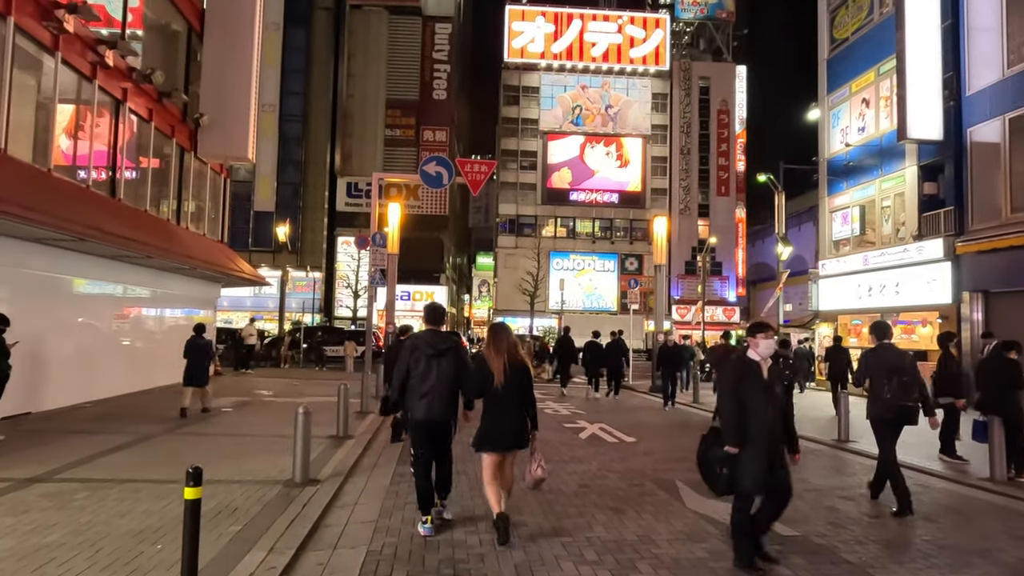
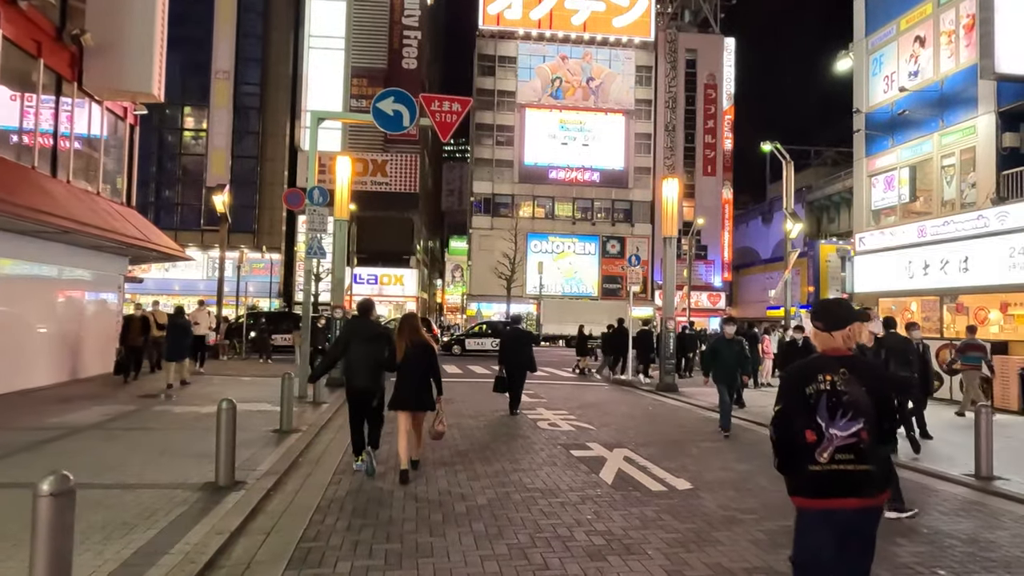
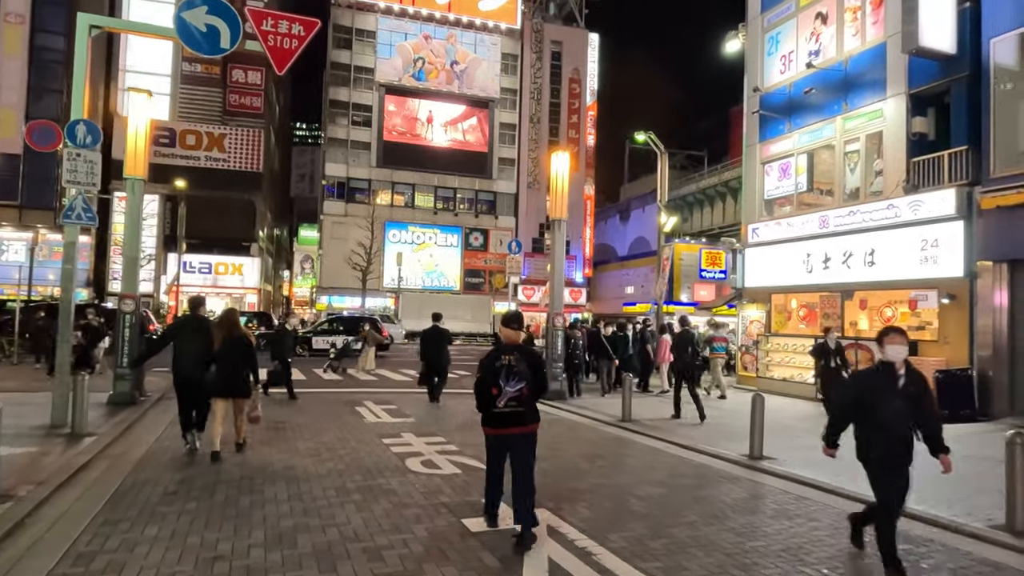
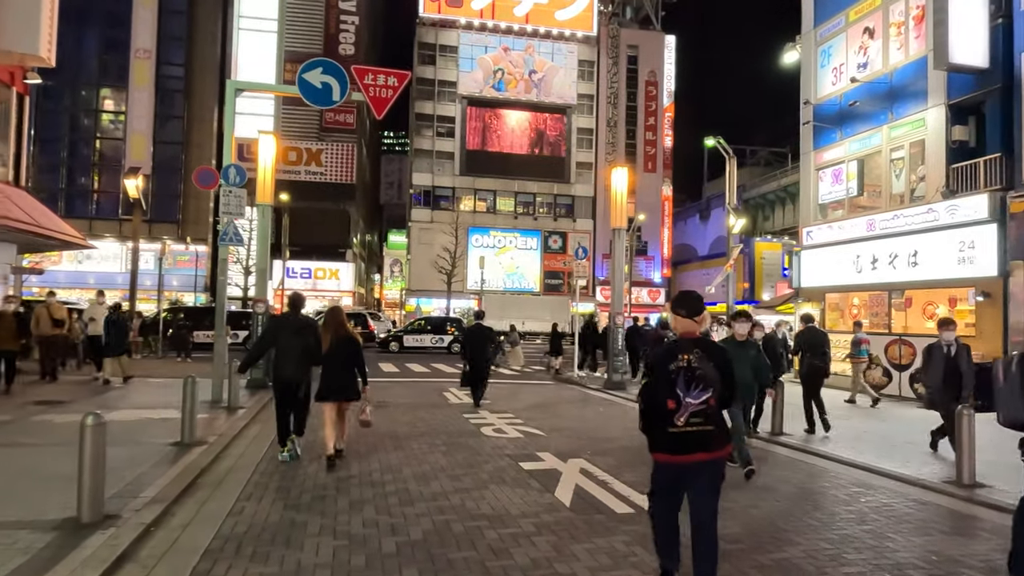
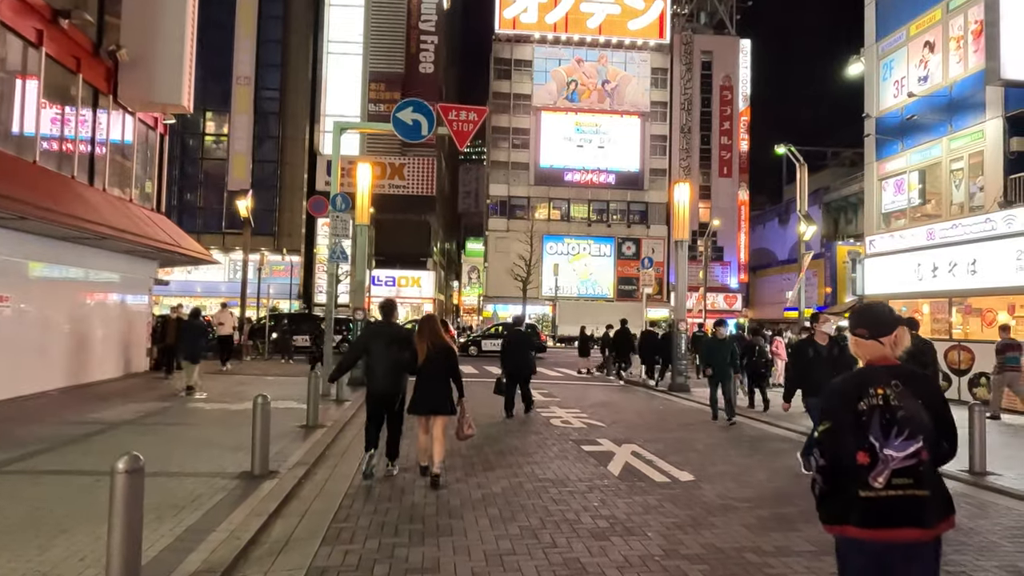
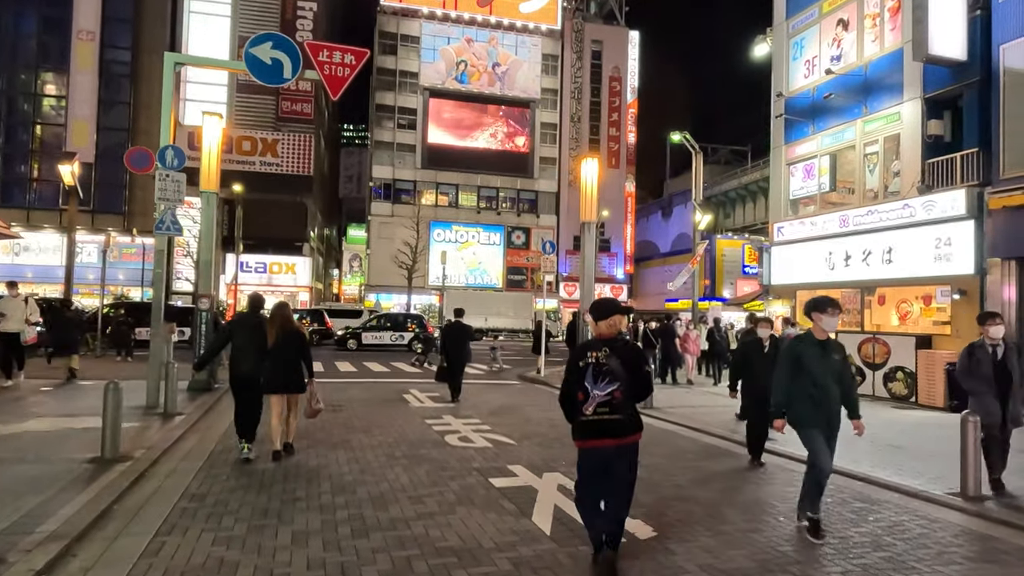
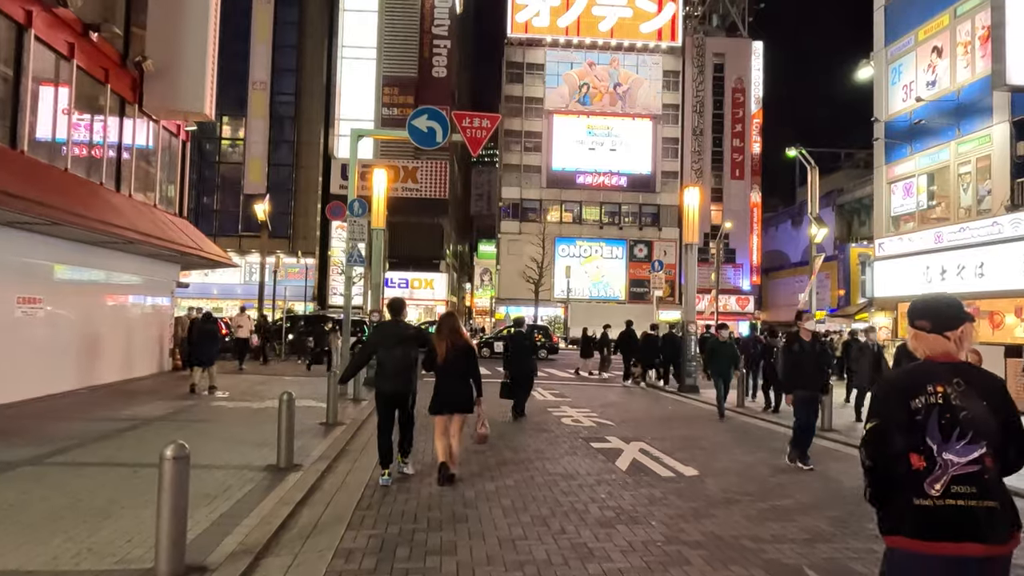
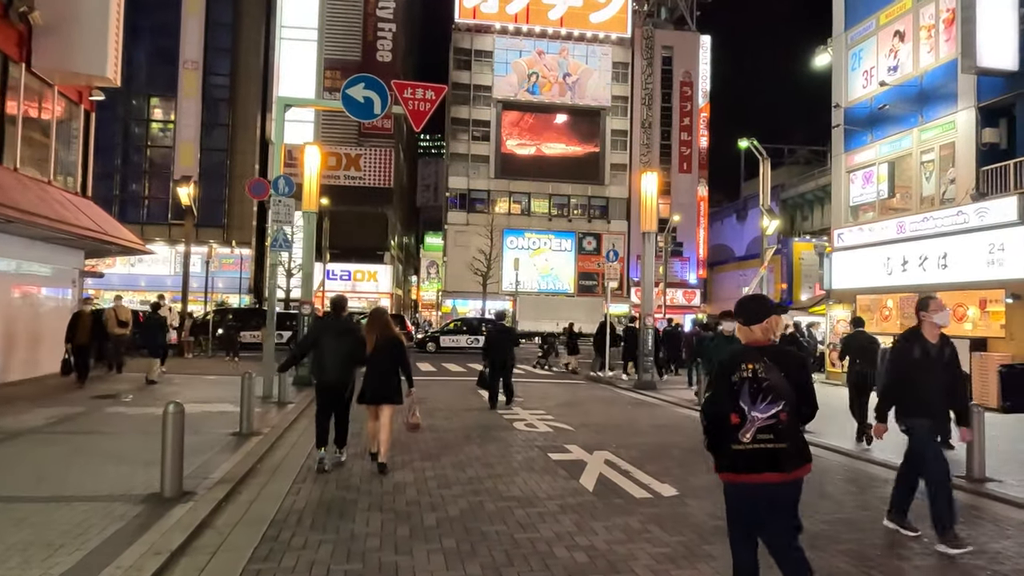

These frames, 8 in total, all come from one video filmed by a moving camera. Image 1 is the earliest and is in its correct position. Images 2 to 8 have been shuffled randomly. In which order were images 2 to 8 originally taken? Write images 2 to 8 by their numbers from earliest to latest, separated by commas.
7, 5, 2, 8, 4, 6, 3
